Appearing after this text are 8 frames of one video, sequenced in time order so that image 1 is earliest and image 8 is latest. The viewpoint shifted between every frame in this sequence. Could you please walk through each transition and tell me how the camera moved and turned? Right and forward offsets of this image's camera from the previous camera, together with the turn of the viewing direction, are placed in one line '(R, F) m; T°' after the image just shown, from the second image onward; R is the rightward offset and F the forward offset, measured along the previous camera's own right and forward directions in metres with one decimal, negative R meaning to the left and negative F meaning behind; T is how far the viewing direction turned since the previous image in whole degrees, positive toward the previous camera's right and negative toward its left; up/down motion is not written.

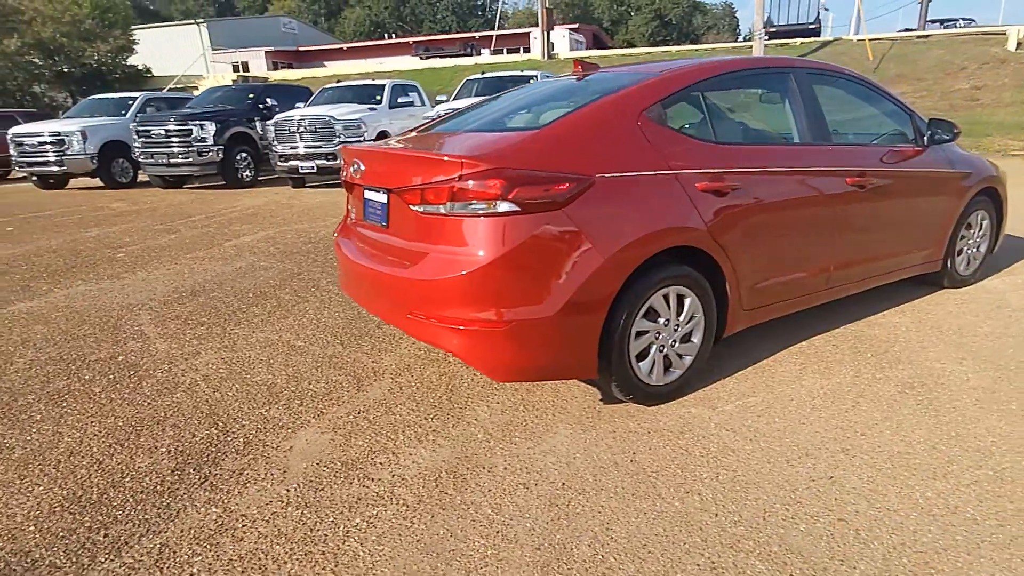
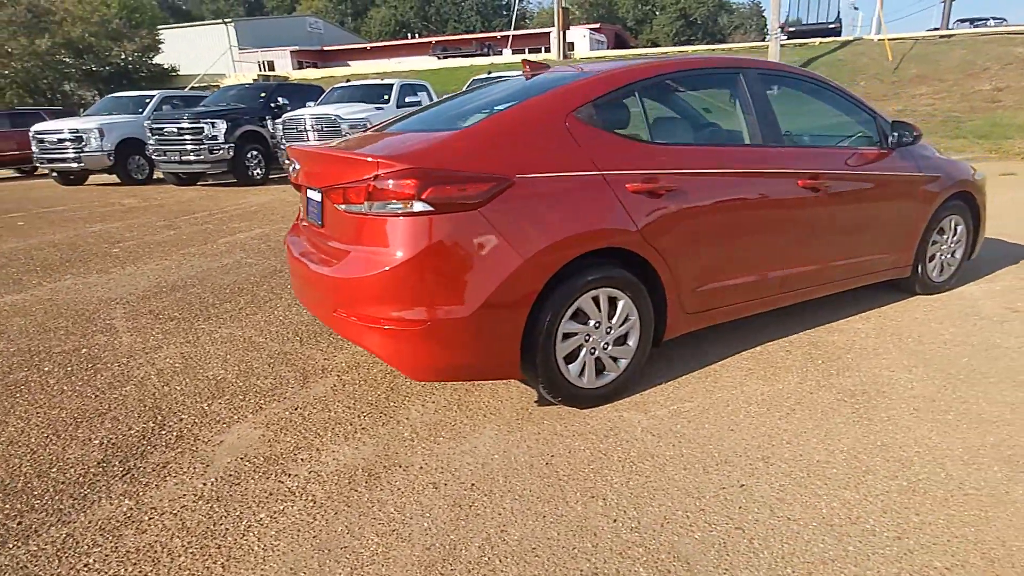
(+0.5, 0.0) m; -2°
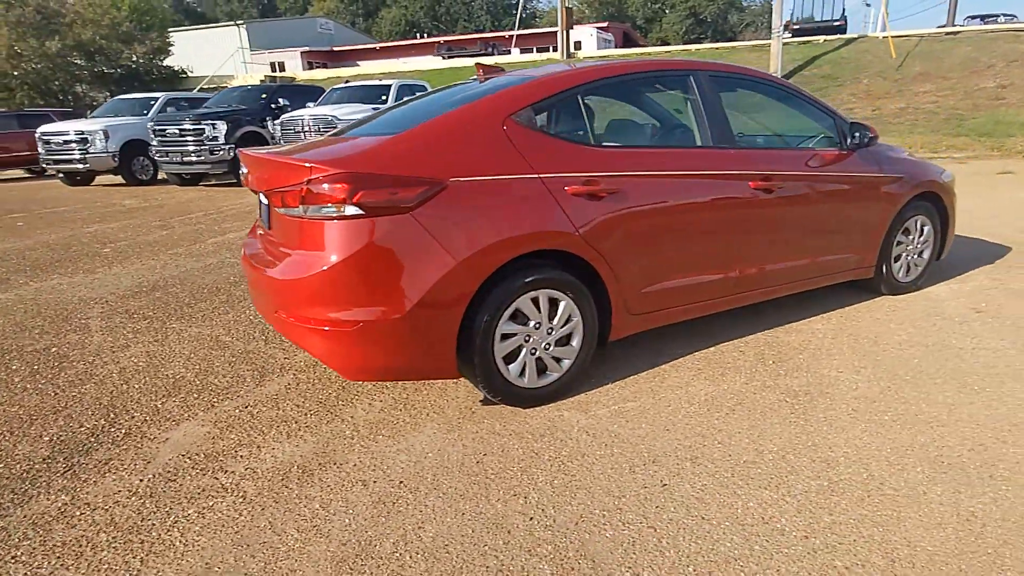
(+0.4, 0.0) m; -1°
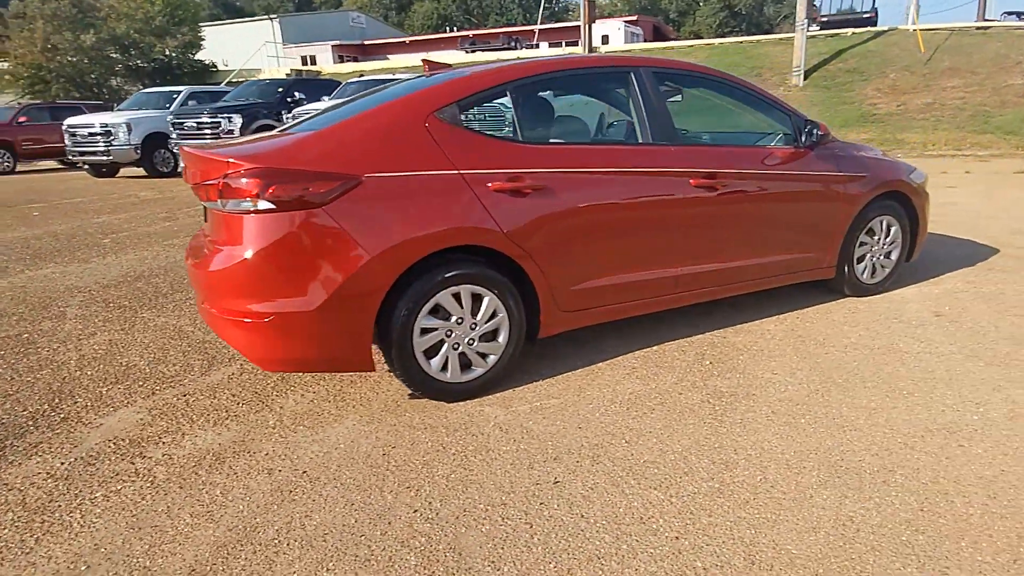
(+0.6, 0.0) m; -3°
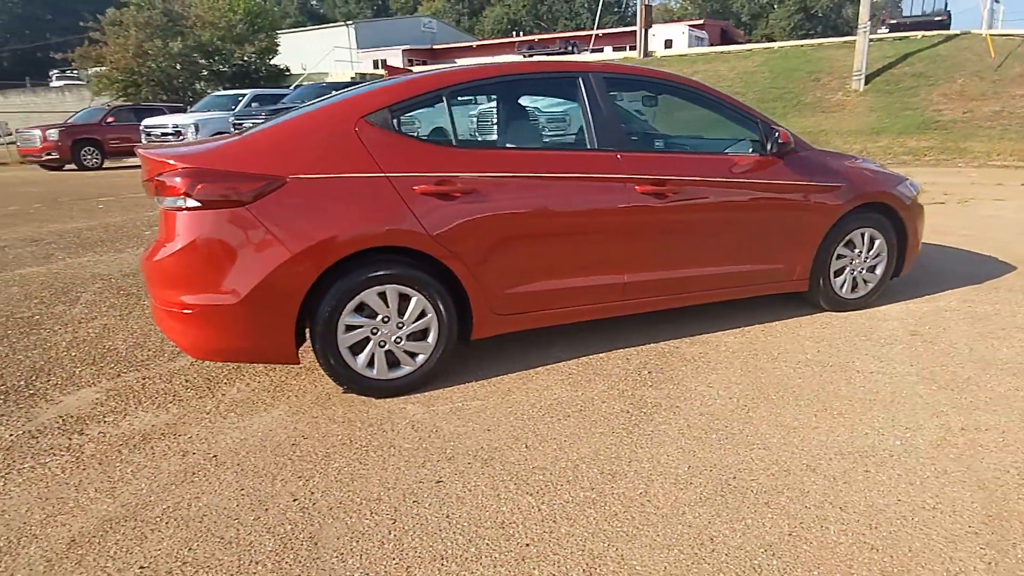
(+0.7, 0.0) m; -6°
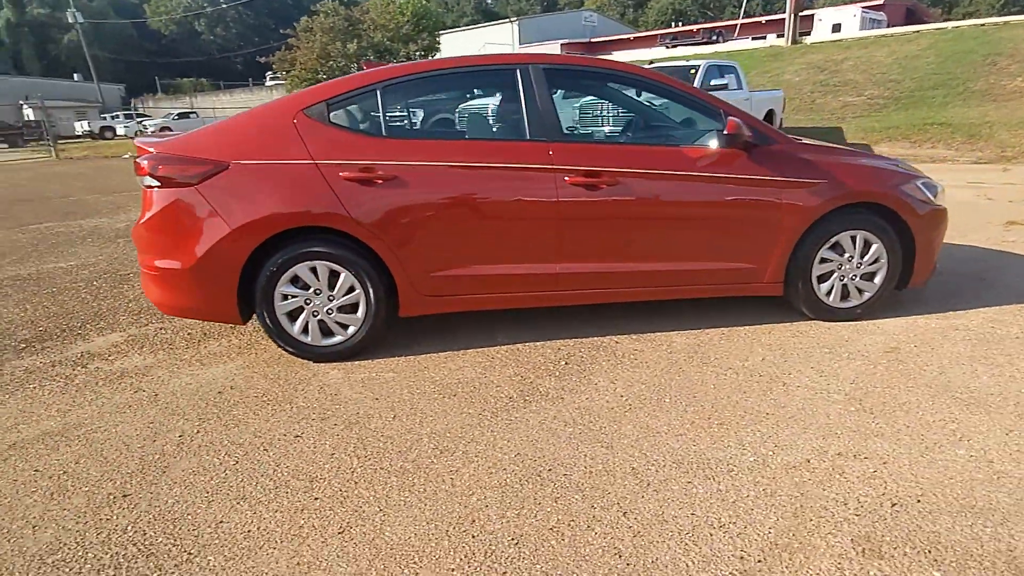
(+1.3, +0.1) m; -14°
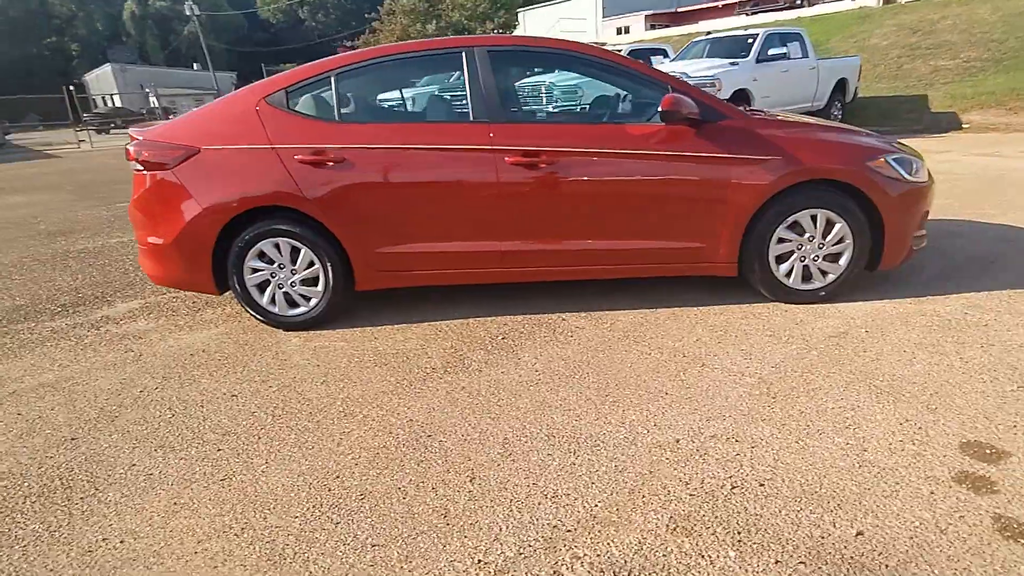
(+0.9, 0.0) m; -8°
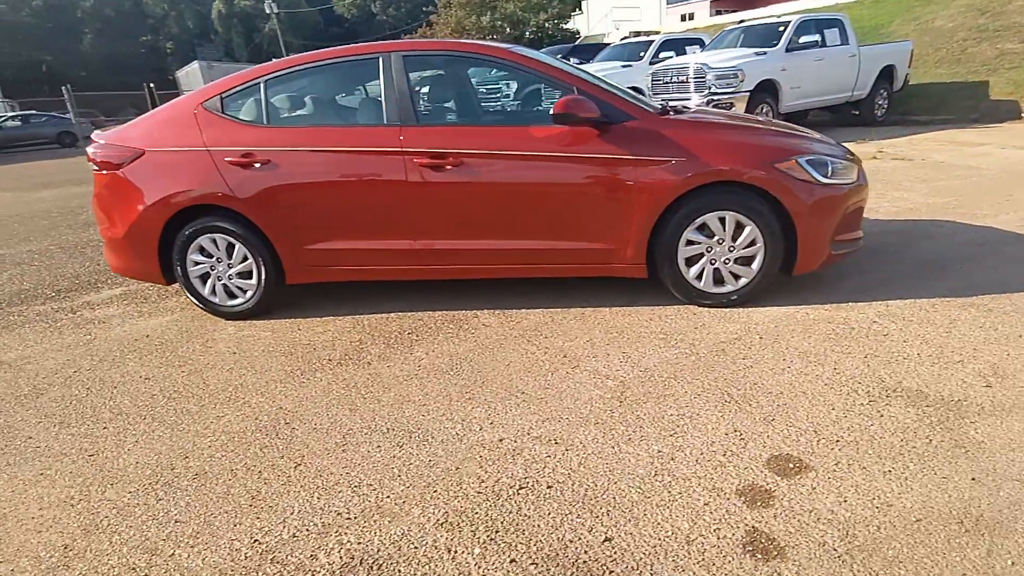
(+0.9, 0.0) m; -6°
